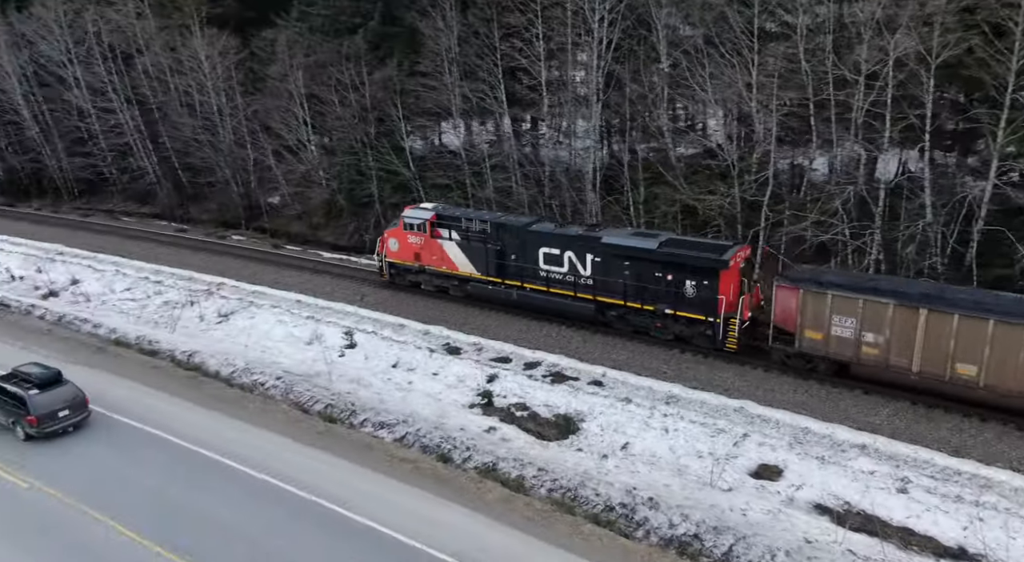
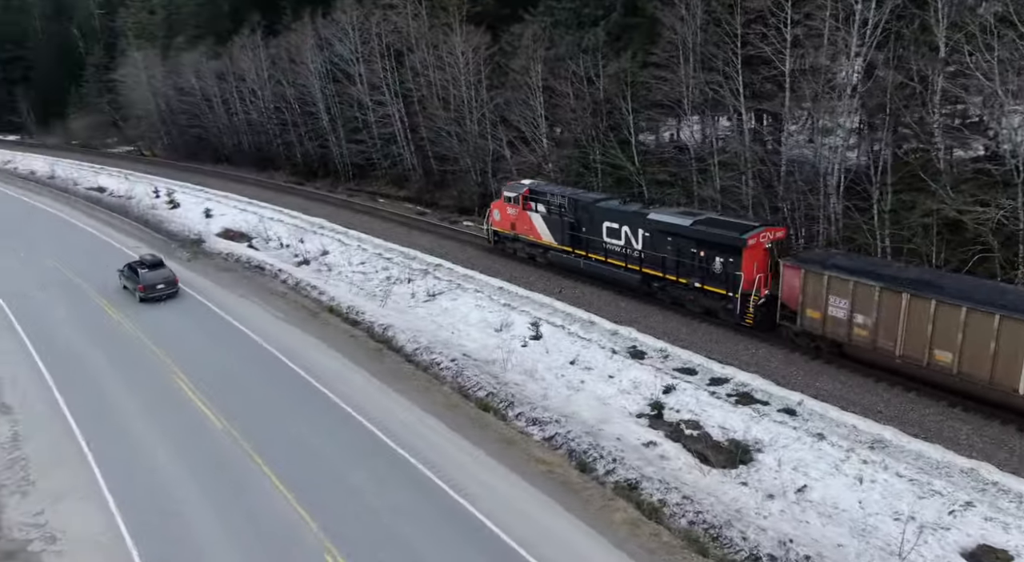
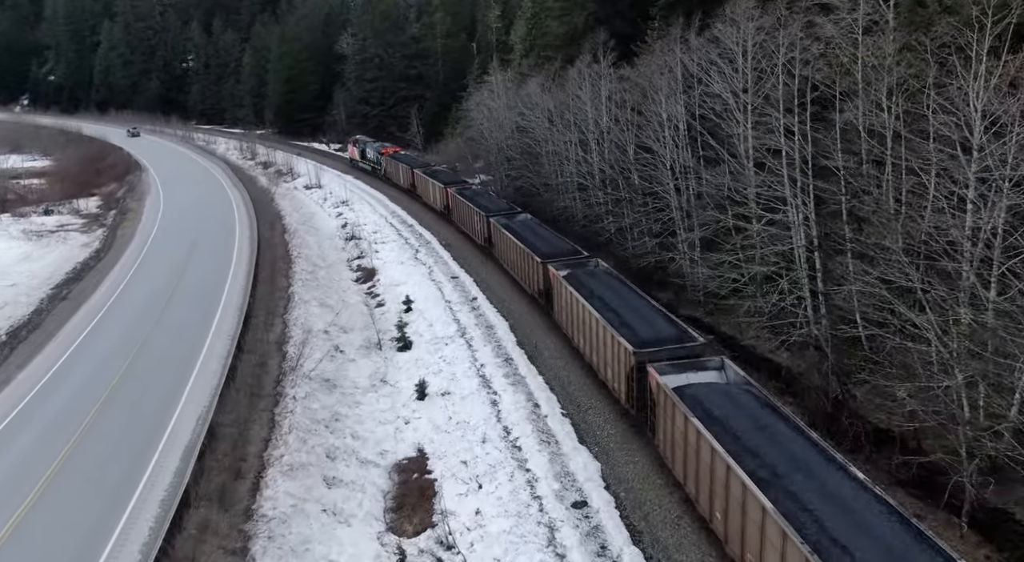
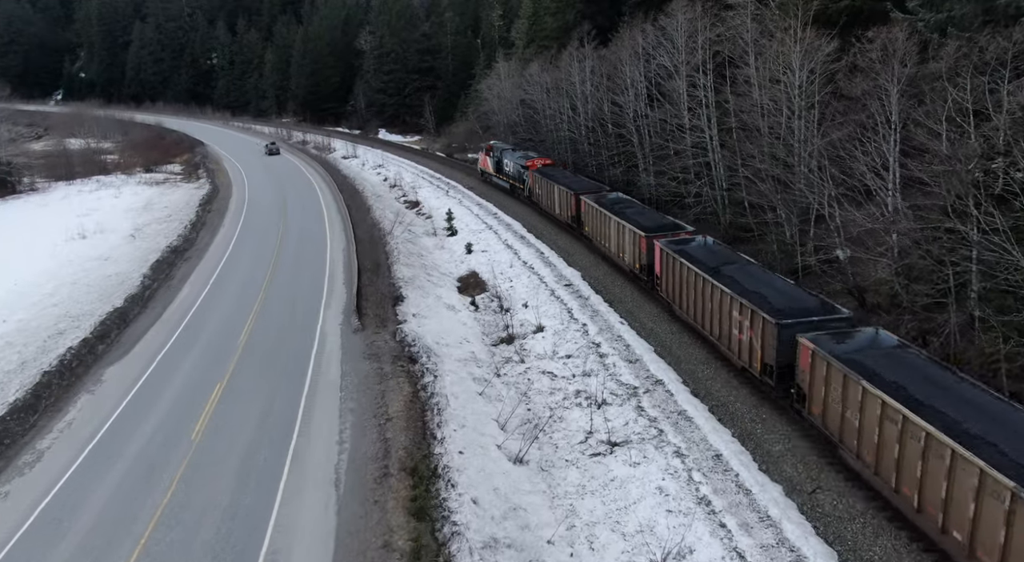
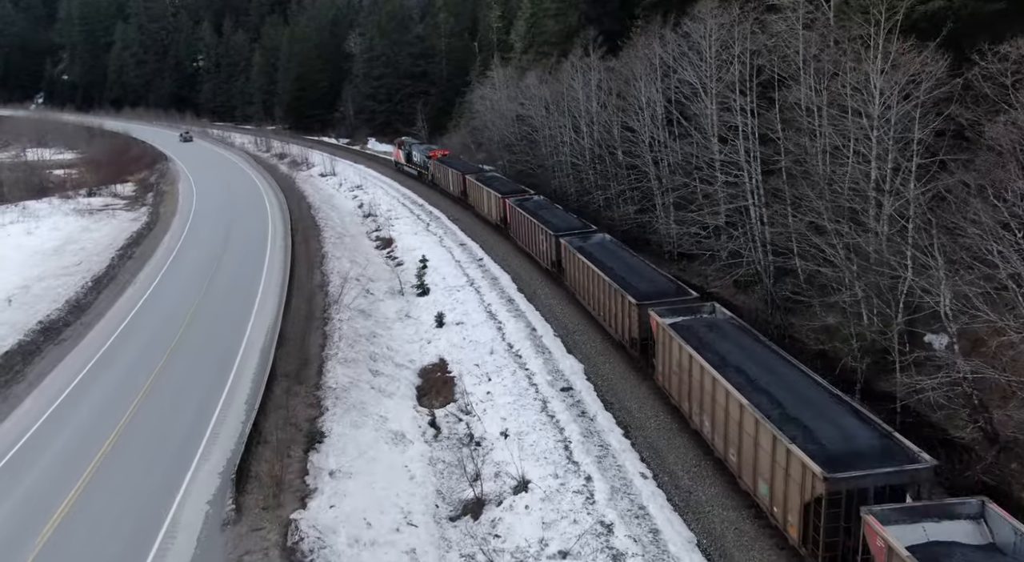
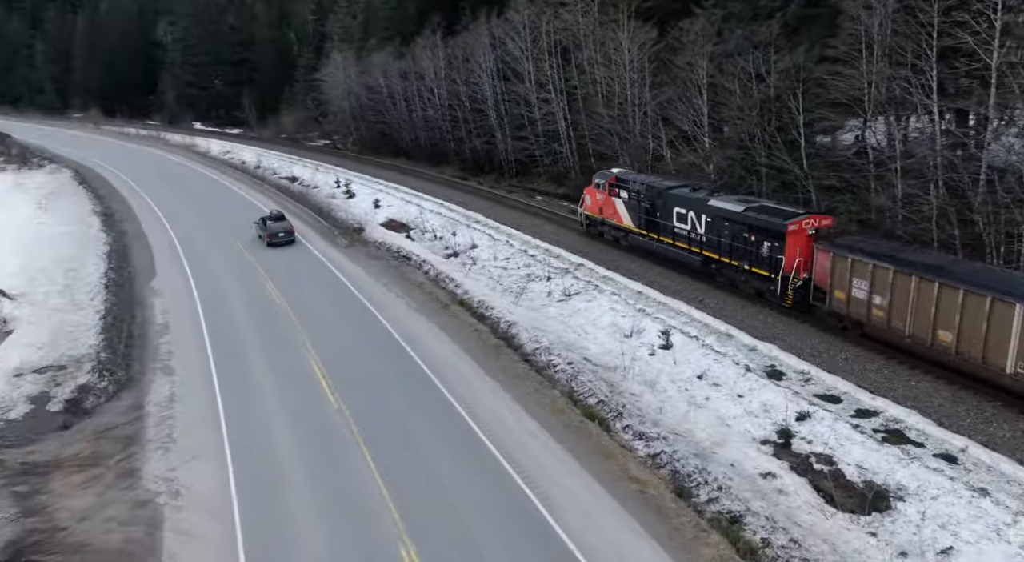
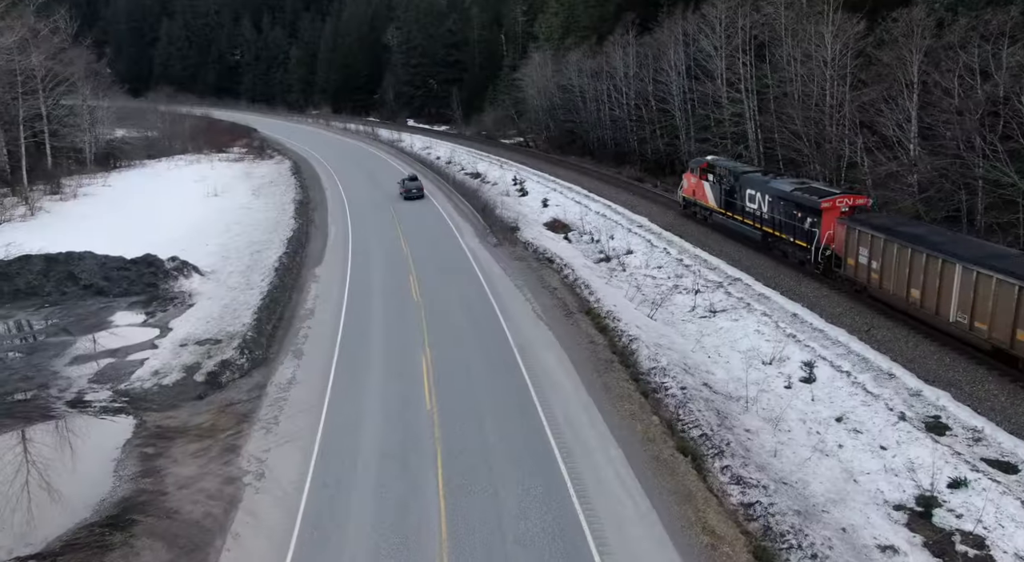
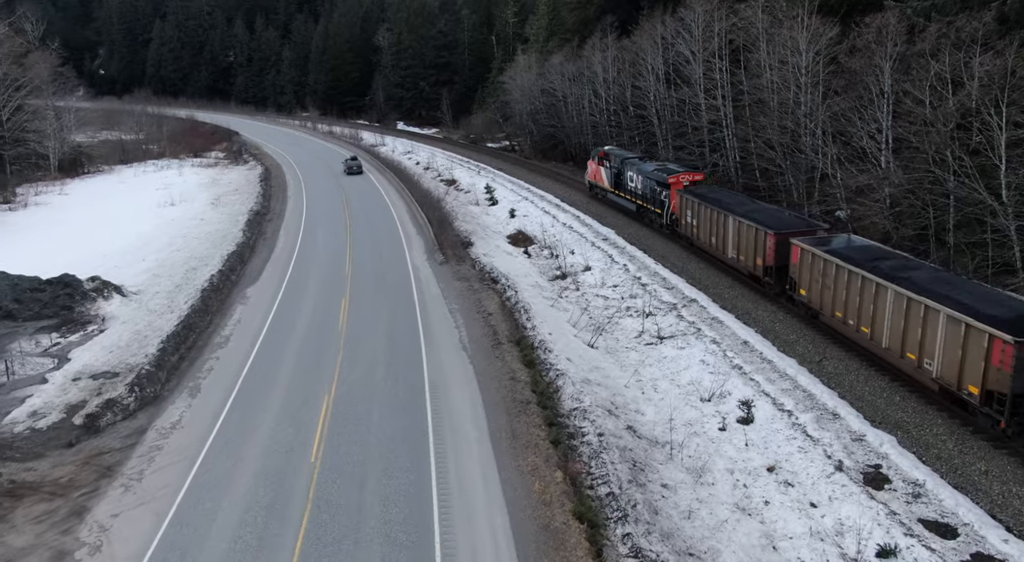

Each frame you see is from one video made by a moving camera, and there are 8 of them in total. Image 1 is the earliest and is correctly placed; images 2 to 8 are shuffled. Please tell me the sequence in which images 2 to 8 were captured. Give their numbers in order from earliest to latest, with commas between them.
2, 6, 7, 8, 4, 5, 3
